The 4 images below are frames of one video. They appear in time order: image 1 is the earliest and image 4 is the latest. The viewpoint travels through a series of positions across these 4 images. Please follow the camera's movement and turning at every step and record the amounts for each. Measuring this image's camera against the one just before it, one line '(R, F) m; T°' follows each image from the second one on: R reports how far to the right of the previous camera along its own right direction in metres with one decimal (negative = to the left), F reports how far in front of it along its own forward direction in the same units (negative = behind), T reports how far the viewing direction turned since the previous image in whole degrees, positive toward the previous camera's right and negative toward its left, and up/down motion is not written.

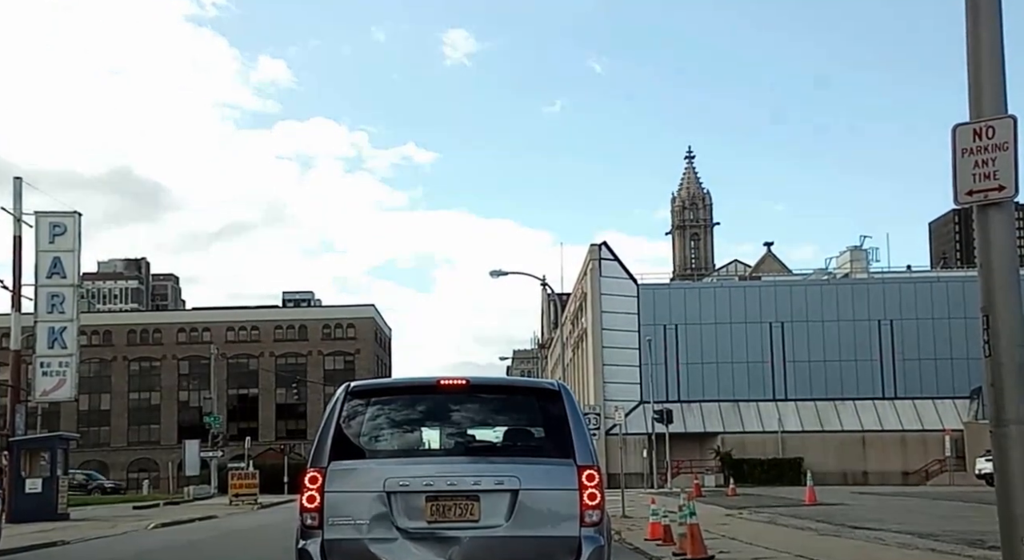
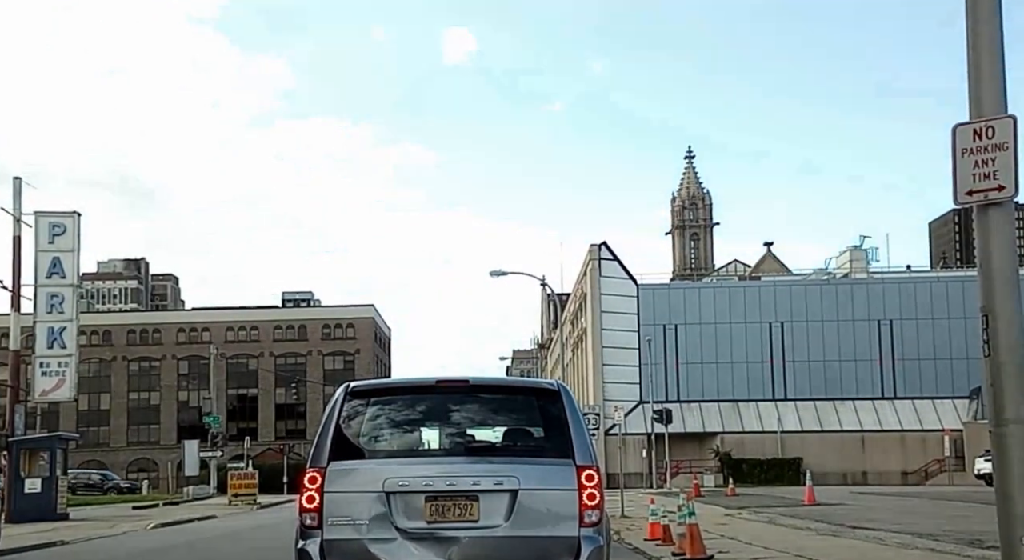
(0.0, 0.0) m; 0°
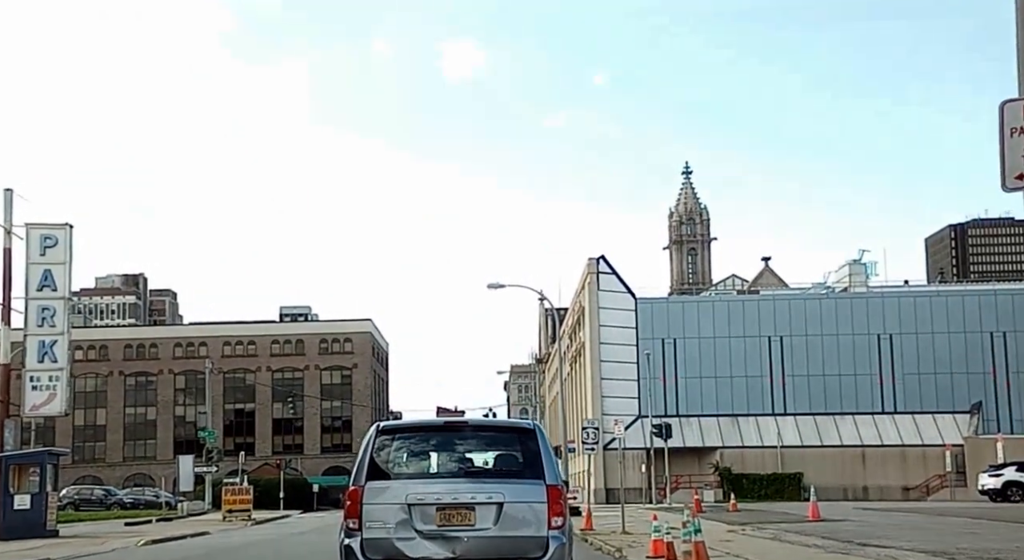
(0.0, +0.2) m; 0°
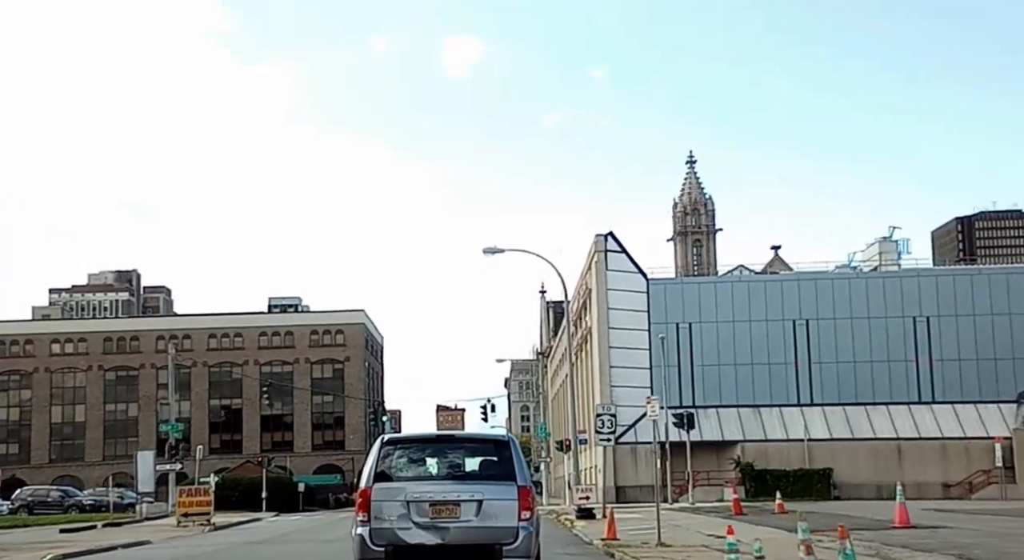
(0.0, +2.4) m; 0°
